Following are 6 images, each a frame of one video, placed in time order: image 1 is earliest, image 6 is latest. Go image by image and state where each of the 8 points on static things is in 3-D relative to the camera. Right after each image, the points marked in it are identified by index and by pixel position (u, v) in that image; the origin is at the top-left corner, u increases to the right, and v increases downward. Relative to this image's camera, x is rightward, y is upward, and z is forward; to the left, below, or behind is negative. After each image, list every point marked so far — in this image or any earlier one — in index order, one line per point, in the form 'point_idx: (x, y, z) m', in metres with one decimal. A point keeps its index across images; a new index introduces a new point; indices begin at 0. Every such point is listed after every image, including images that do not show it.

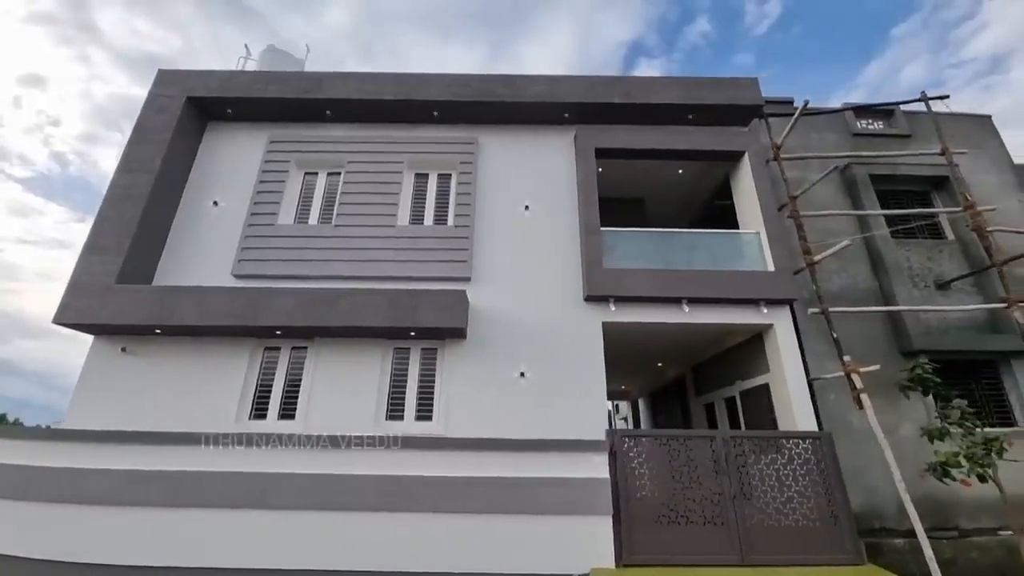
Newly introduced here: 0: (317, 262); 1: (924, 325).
0: (-3.5, +0.4, +7.5) m
1: (+6.8, -0.6, +7.4) m
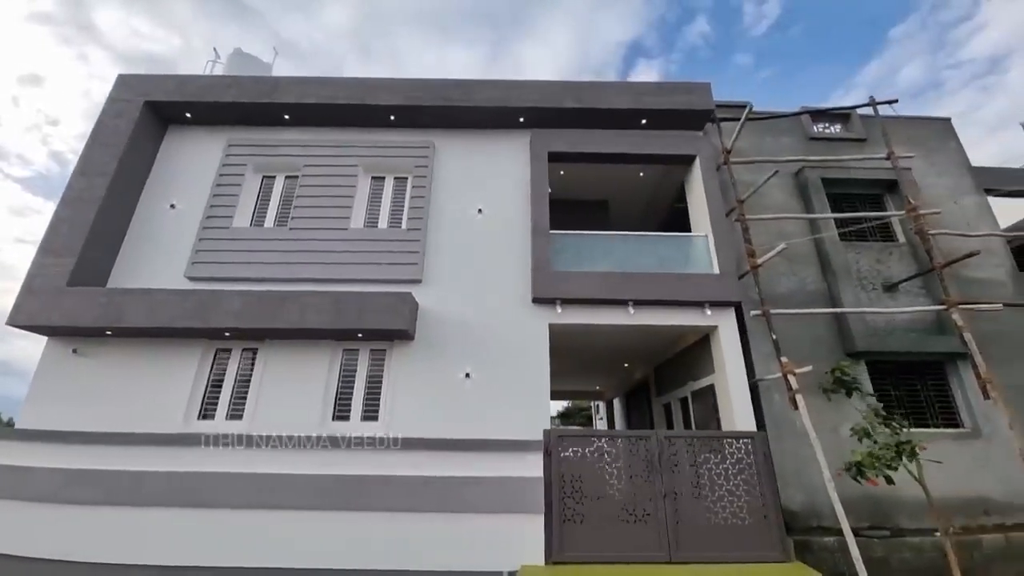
0: (-4.3, +0.4, +7.6) m
1: (+6.0, -0.6, +7.5) m
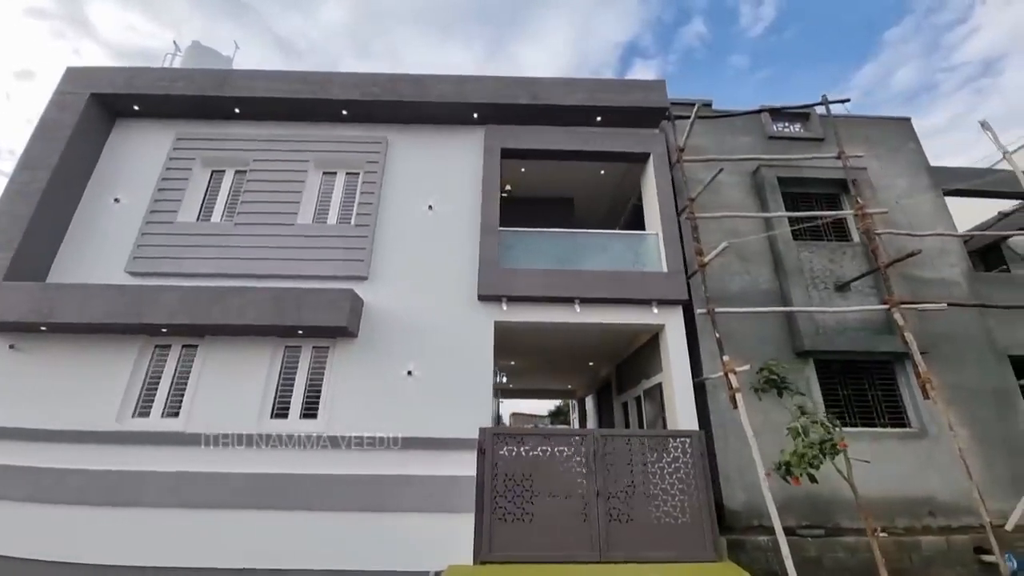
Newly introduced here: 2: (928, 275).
0: (-5.1, +0.4, +7.5) m
1: (+5.2, -0.6, +7.5) m
2: (+7.8, +0.2, +8.4) m
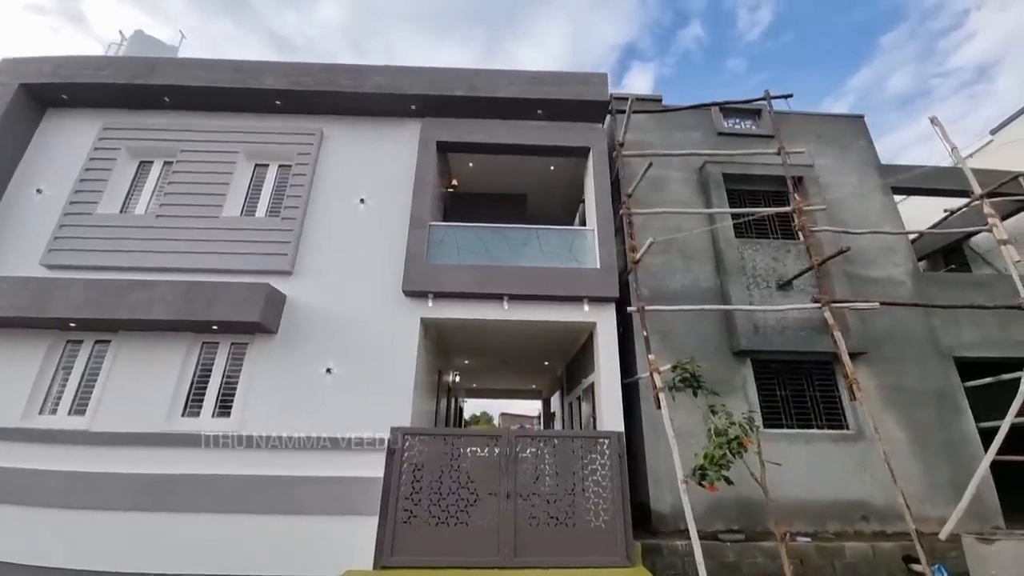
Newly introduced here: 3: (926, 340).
0: (-6.2, +0.5, +7.3) m
1: (+4.1, -0.6, +7.4) m
2: (+6.7, +0.3, +8.2) m
3: (+7.3, -0.9, +7.8) m
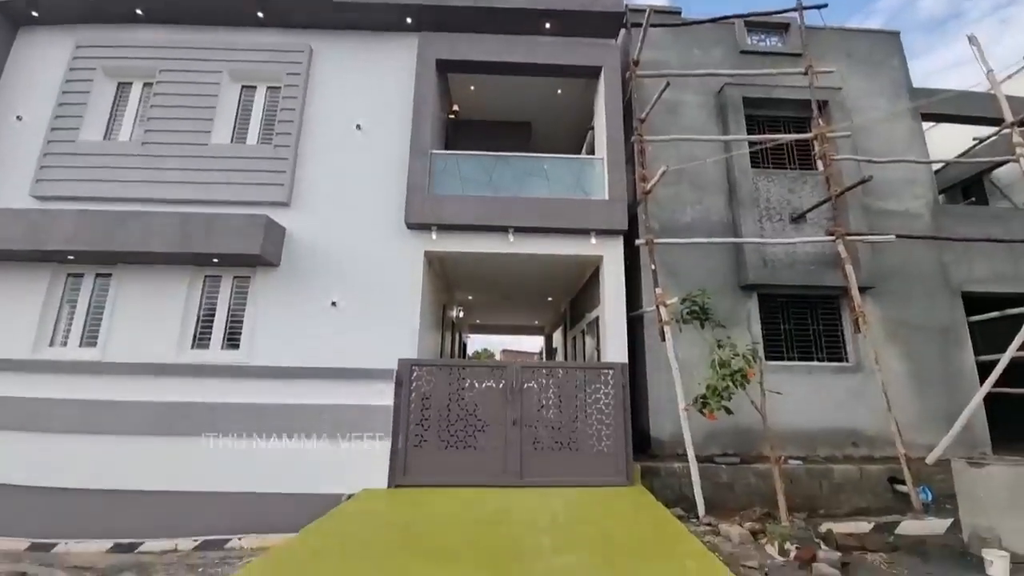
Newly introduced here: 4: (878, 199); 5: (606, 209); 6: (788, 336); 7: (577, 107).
0: (-6.1, +1.6, +7.0) m
1: (+4.1, +0.5, +7.2) m
2: (+6.8, +1.5, +7.9) m
3: (+7.3, +0.2, +7.7) m
4: (+6.6, +1.6, +8.0) m
5: (+1.5, +1.2, +7.0) m
6: (+4.5, -0.8, +7.3) m
7: (+1.3, +3.6, +8.9) m
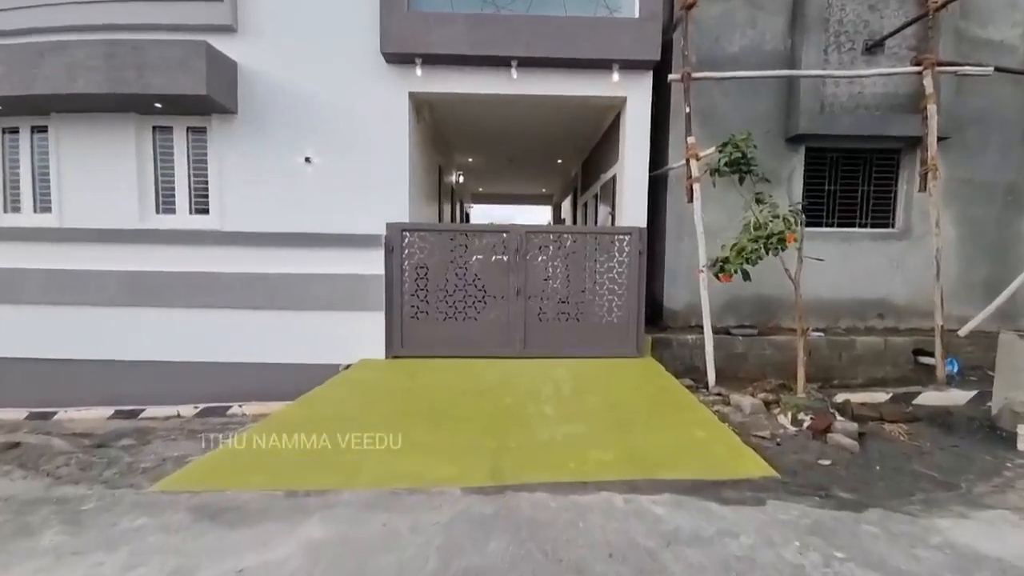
0: (-6.1, +3.5, +5.6) m
1: (+4.2, +2.5, +6.0) m
2: (+6.9, +3.6, +6.3) m
3: (+7.4, +2.4, +6.4) m
4: (+6.6, +3.8, +6.3) m
5: (+1.5, +3.1, +5.6) m
6: (+4.6, +1.3, +6.4) m
7: (+1.4, +6.0, +6.7) m
